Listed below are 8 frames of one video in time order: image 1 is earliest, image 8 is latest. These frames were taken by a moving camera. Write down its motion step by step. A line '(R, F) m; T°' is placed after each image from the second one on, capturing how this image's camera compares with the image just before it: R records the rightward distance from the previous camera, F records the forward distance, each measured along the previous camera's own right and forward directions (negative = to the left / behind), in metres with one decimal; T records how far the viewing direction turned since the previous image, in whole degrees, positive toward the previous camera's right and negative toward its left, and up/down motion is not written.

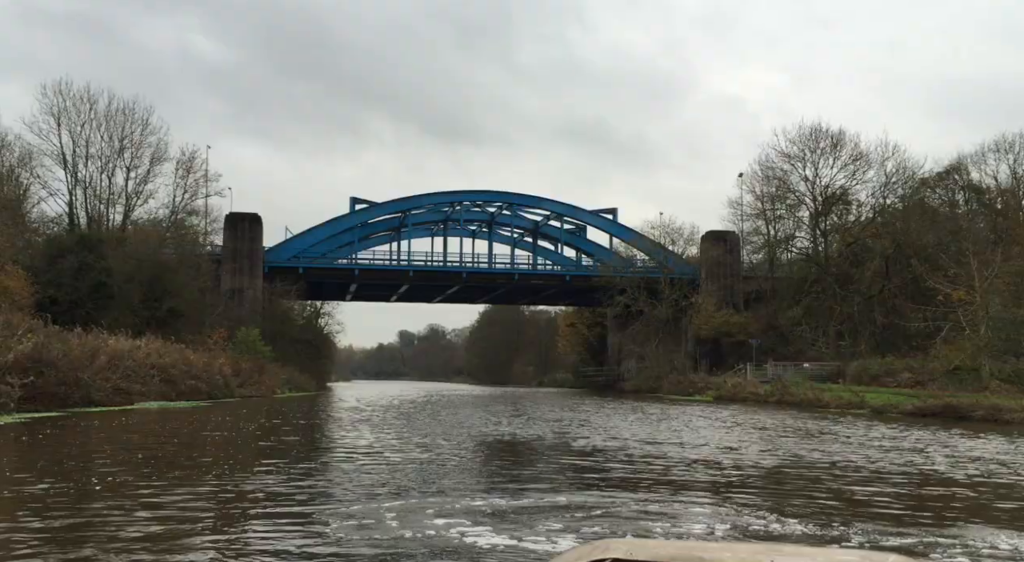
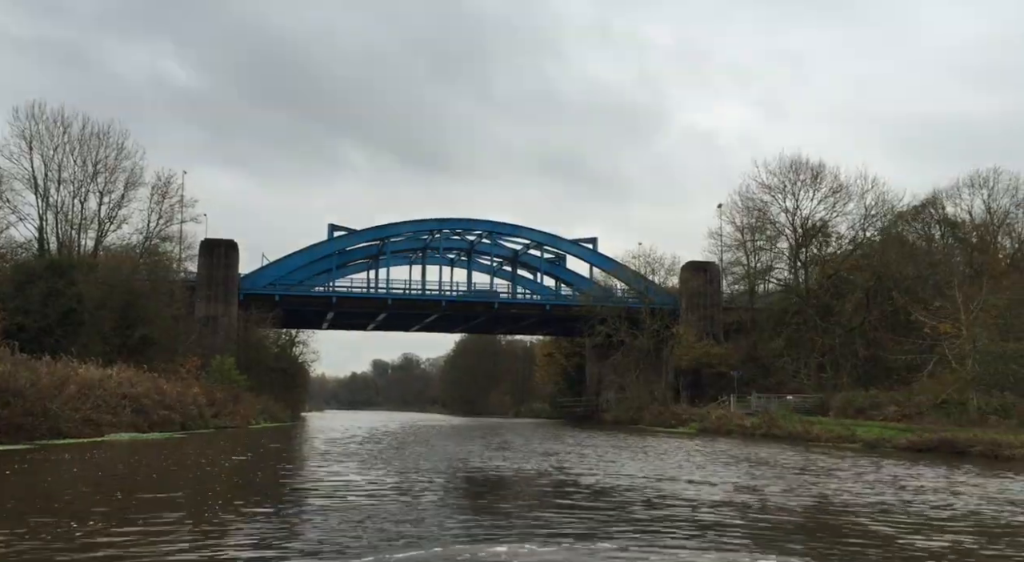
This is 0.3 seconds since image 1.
(-0.3, +0.7) m; +1°
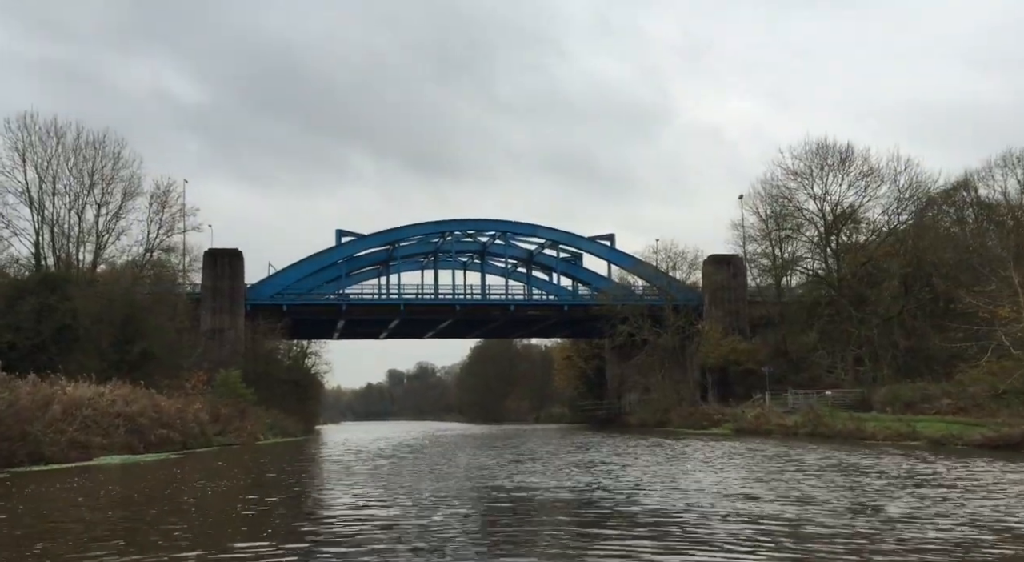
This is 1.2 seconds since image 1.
(-0.2, +2.4) m; -1°
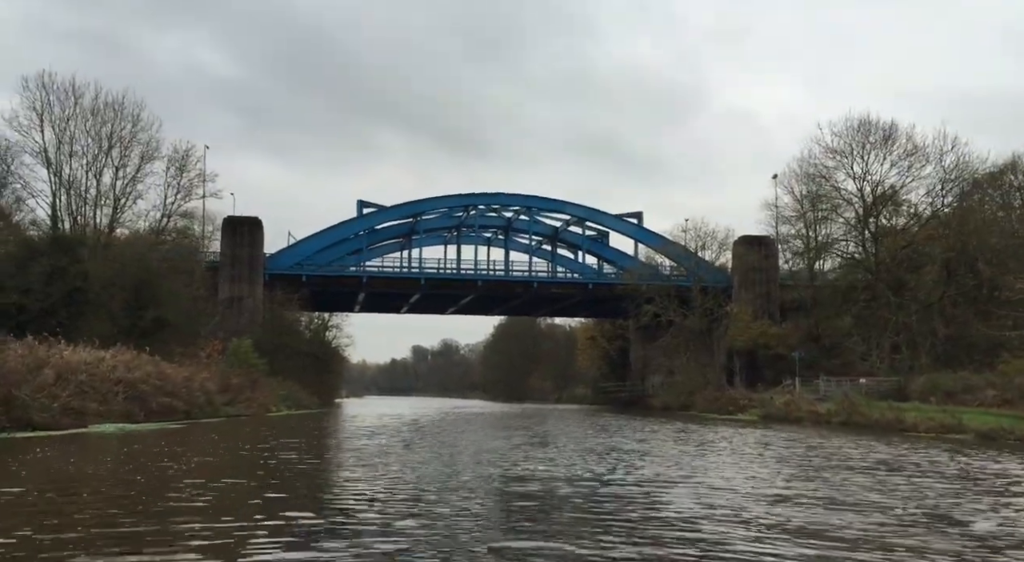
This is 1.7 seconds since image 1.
(+0.2, +1.5) m; -2°
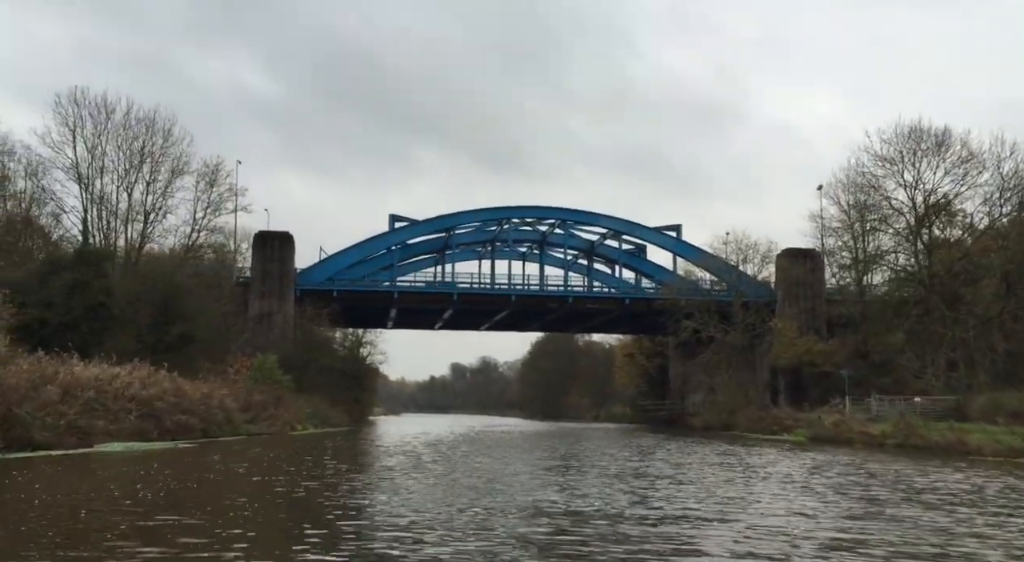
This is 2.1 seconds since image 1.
(+0.2, +1.5) m; -2°
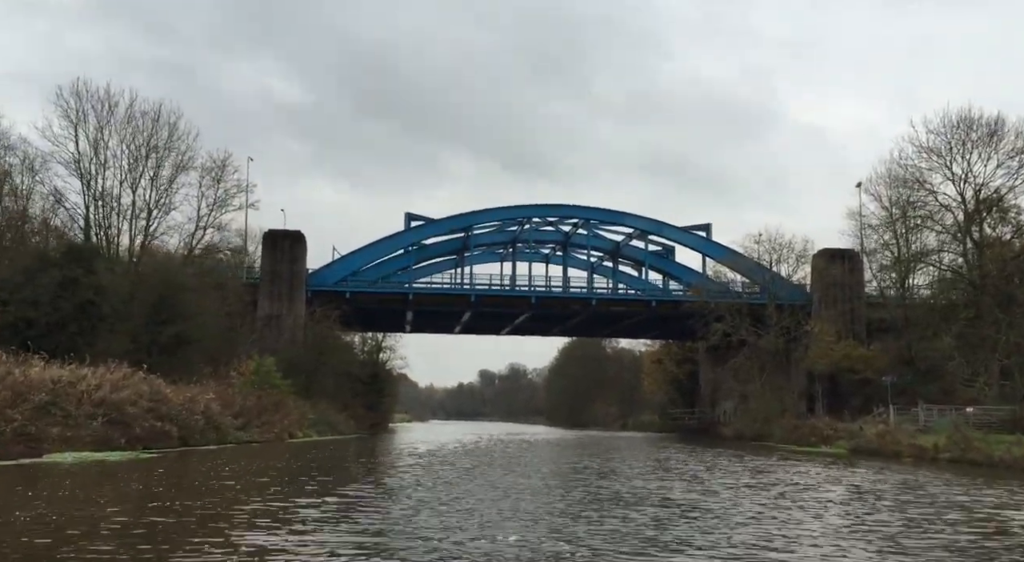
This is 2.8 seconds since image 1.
(+0.5, +2.7) m; -2°
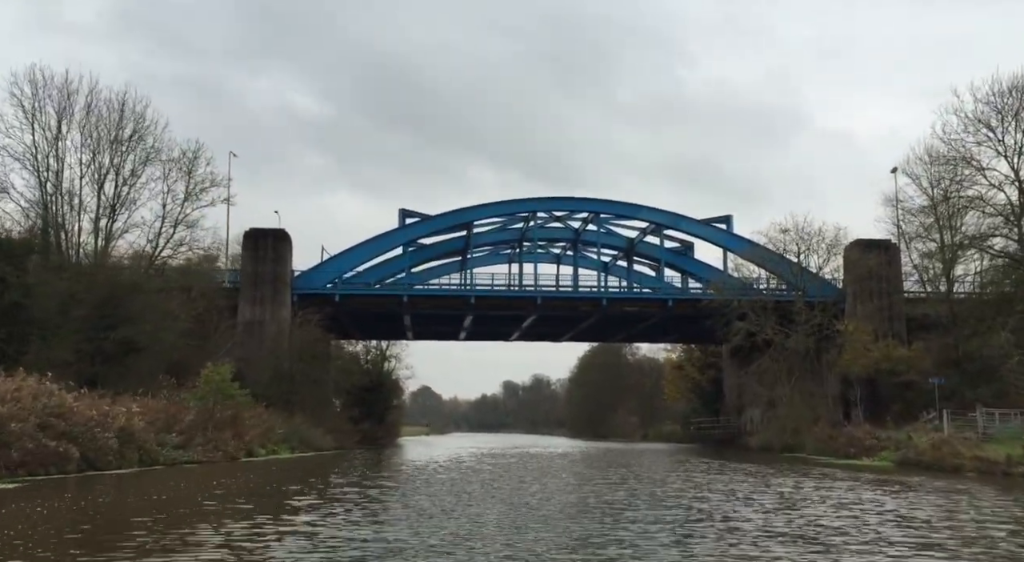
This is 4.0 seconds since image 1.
(+1.1, +4.7) m; -1°
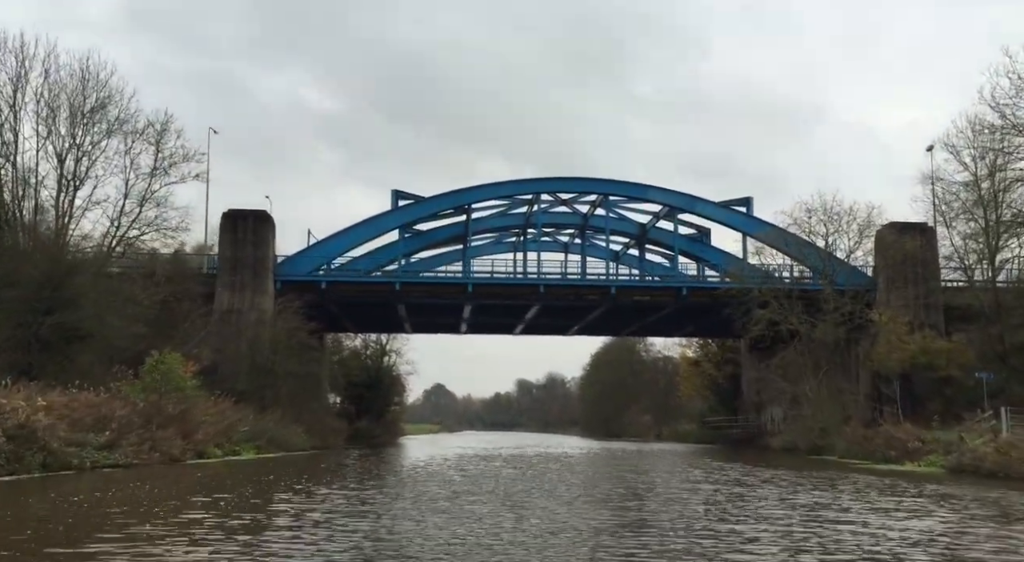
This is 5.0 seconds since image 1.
(+0.7, +4.1) m; -1°
